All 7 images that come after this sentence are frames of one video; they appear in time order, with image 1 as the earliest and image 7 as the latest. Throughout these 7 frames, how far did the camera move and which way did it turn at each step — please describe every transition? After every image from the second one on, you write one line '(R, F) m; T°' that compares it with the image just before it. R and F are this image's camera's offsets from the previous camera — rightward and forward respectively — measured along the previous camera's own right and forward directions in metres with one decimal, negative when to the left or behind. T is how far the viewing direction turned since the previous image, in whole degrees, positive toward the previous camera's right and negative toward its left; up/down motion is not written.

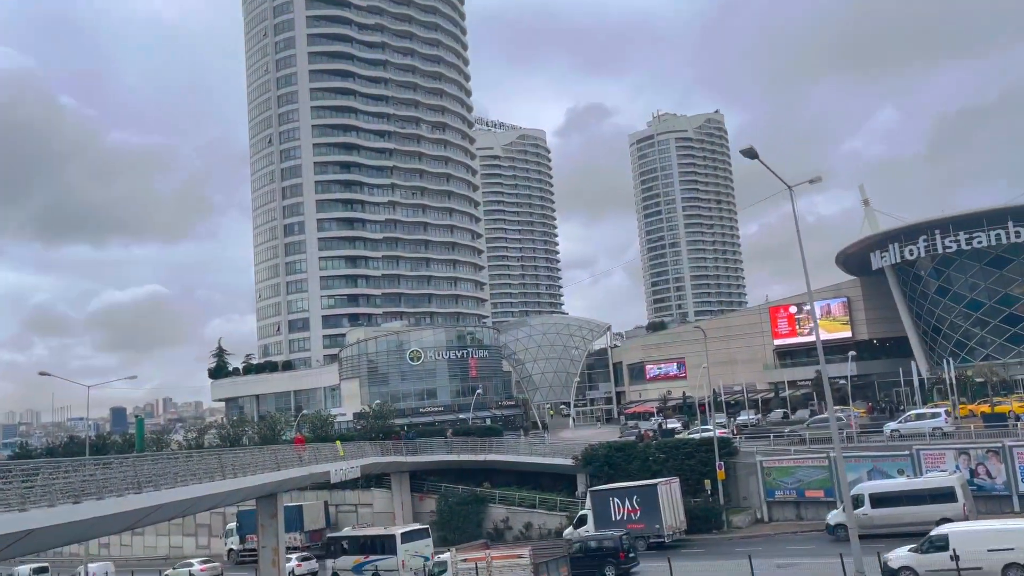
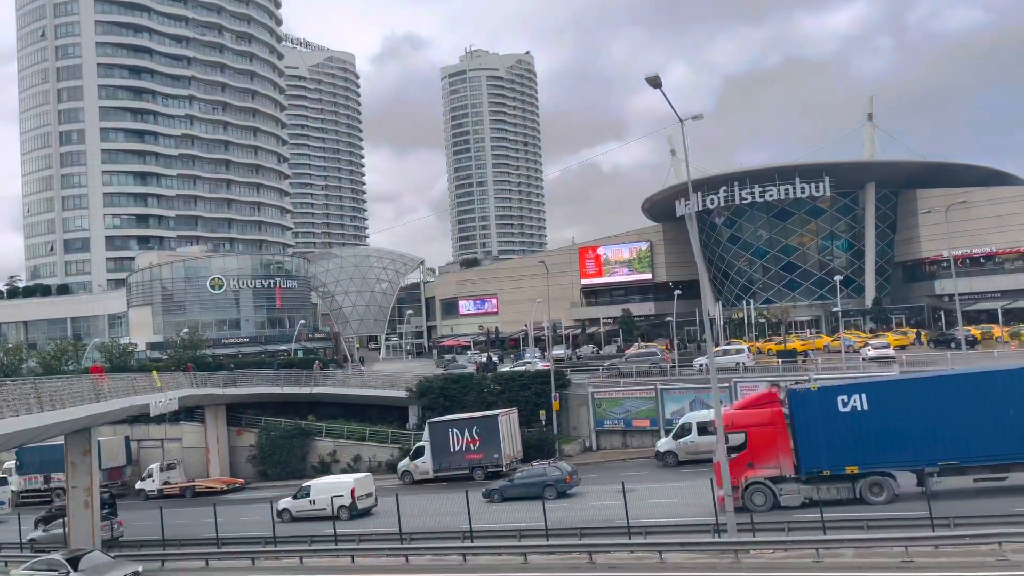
(-1.9, +1.2) m; +14°
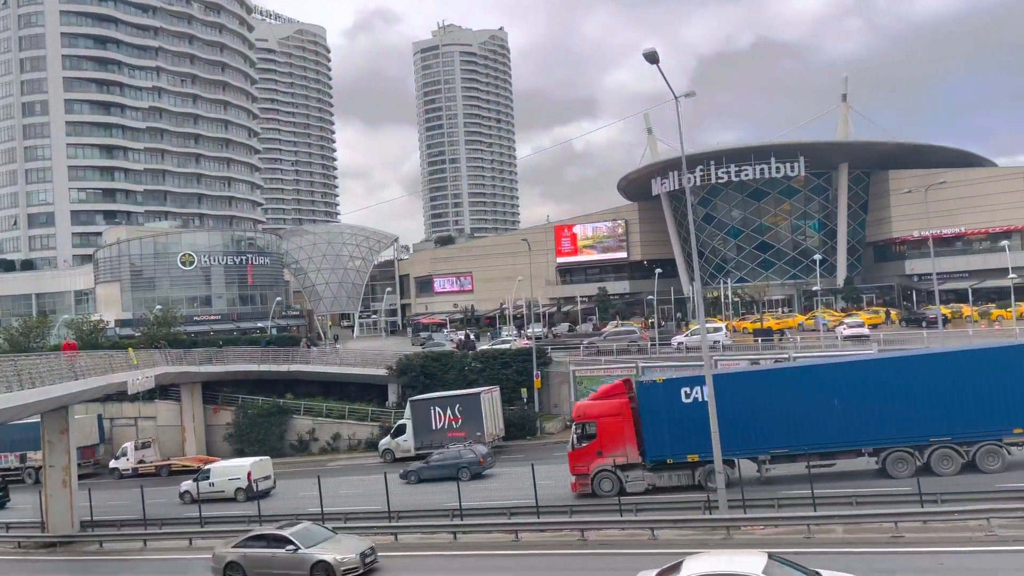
(-0.5, +0.2) m; +2°
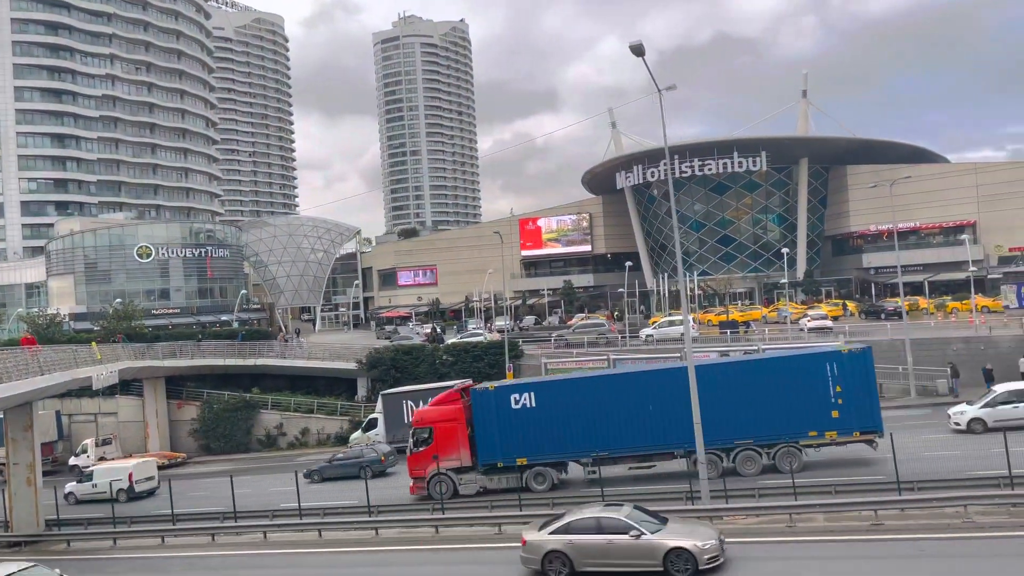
(-0.5, +0.1) m; +3°
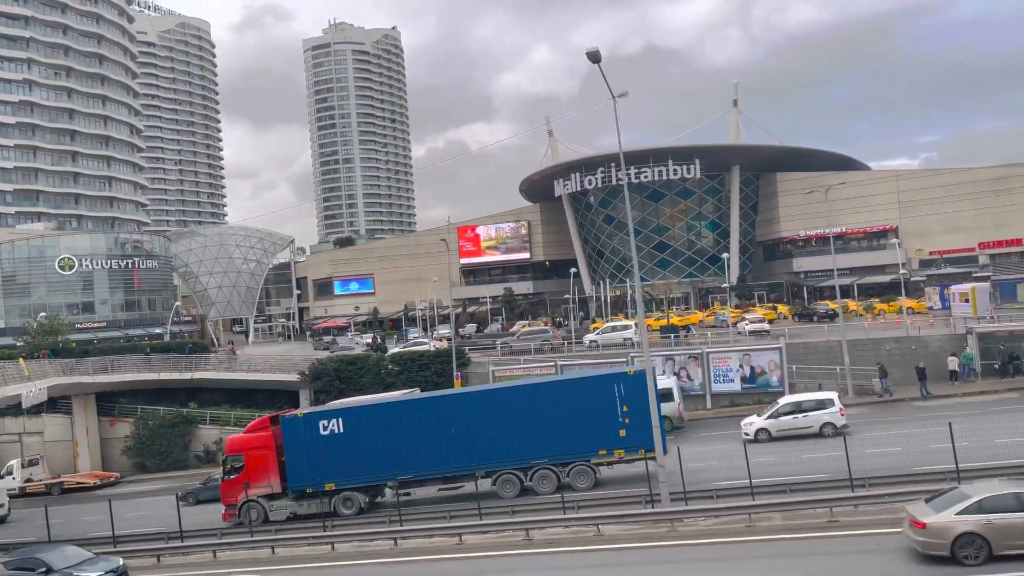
(-0.5, +0.1) m; +5°
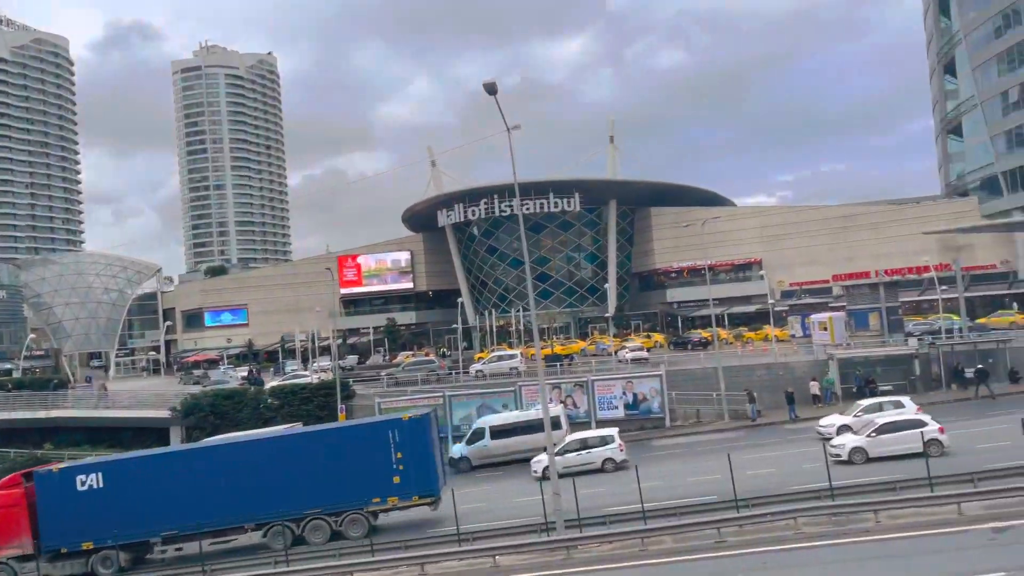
(-0.4, +0.1) m; +9°
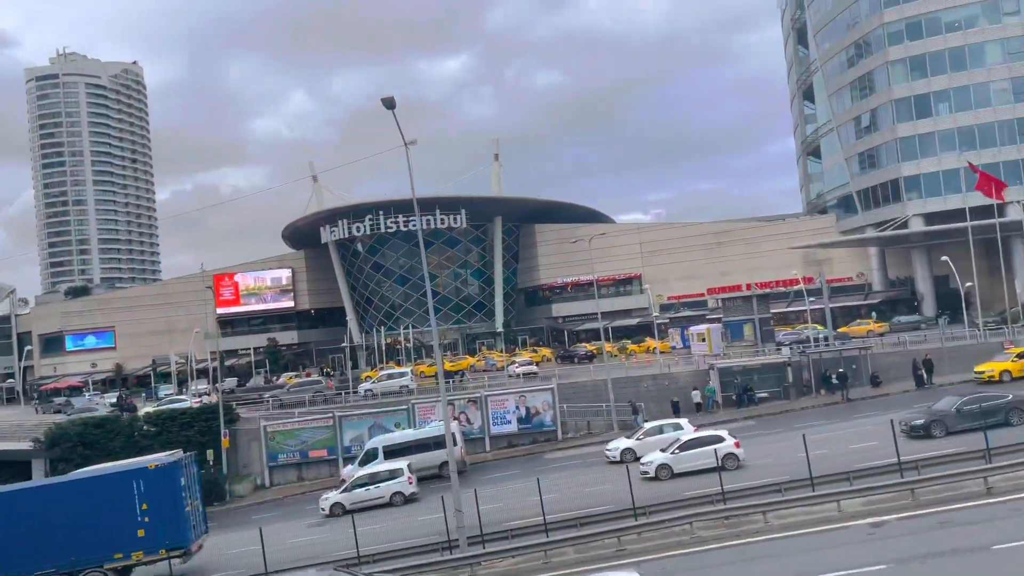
(-0.4, 0.0) m; +8°
